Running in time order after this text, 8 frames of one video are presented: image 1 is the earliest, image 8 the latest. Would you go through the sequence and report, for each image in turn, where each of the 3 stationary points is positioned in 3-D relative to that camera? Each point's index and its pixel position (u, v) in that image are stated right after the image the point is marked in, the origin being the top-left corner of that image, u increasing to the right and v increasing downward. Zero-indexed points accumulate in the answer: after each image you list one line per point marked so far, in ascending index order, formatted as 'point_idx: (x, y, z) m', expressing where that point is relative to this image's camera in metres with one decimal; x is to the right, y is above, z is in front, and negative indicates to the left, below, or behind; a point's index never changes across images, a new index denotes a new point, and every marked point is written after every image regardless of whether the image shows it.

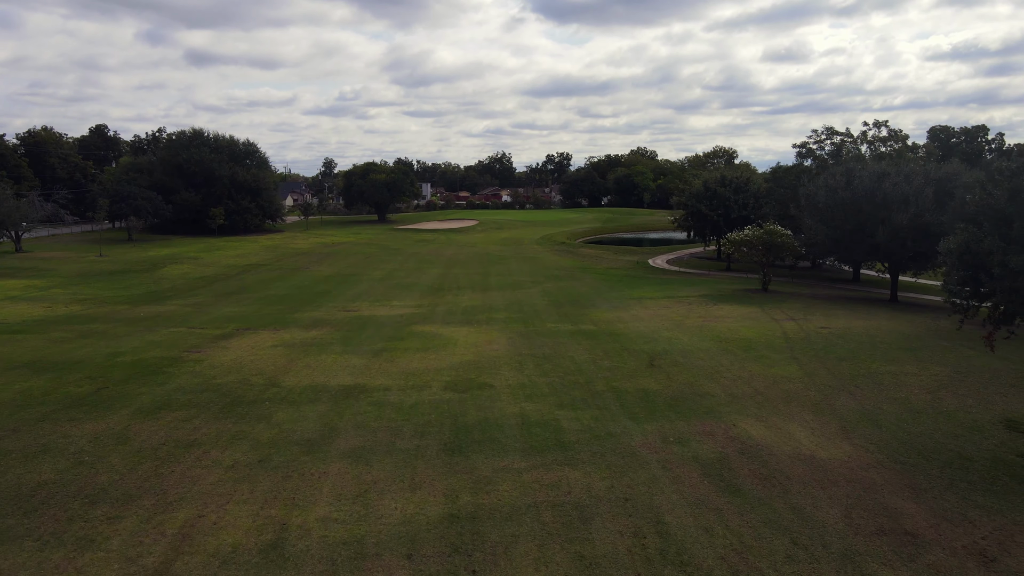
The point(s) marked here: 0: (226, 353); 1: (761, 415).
0: (-5.9, -1.4, +15.6) m
1: (+3.8, -1.9, +11.6) m
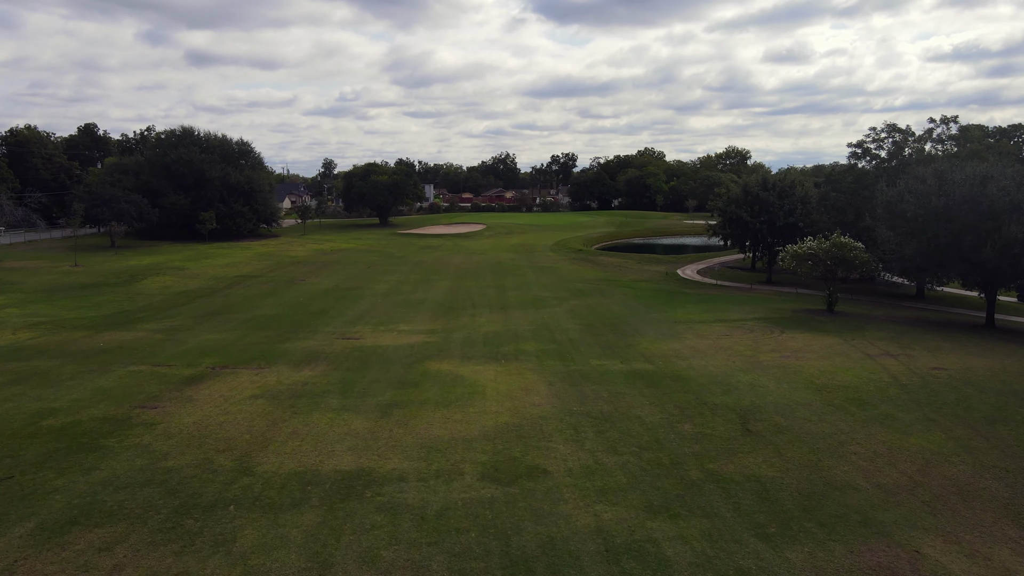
0: (-5.2, -2.0, +12.1) m
1: (+4.6, -2.5, +8.1) m
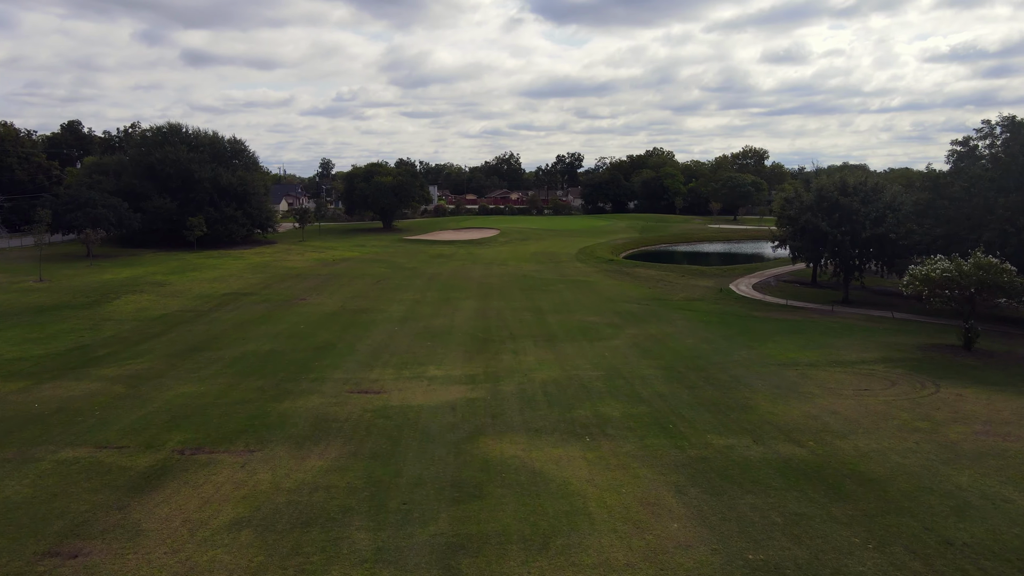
0: (-3.8, -2.7, +7.4) m
1: (+6.0, -3.3, +3.4) m
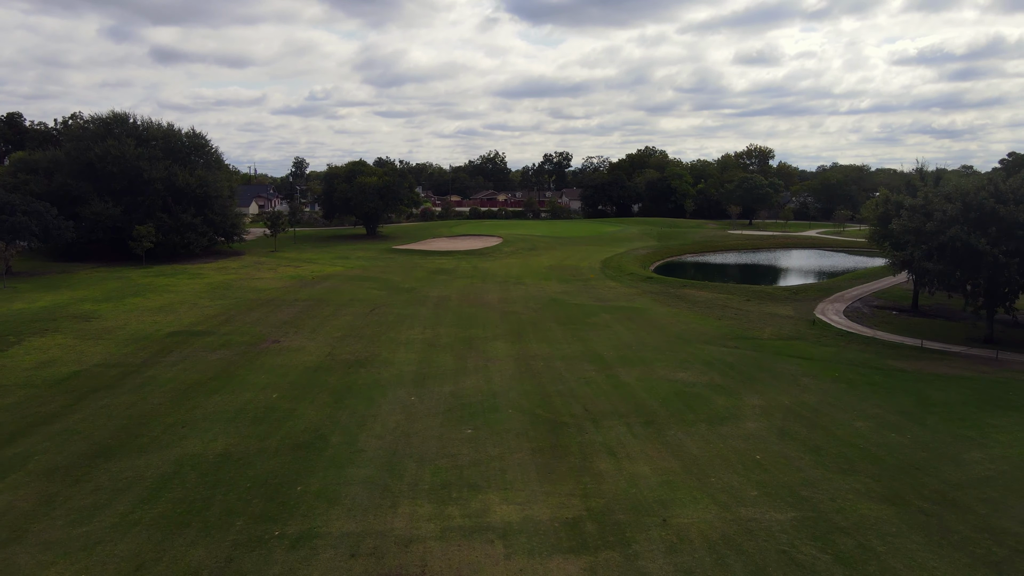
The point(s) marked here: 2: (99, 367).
0: (-1.8, -3.8, +0.3) m
1: (+8.0, -4.3, -3.4) m
2: (-9.7, -1.9, +17.8) m
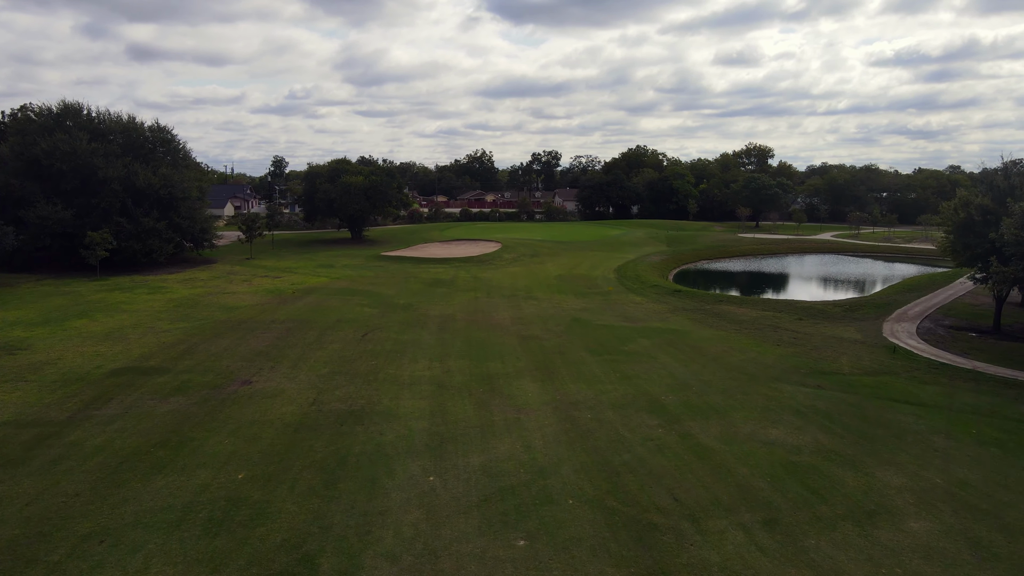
0: (-0.6, -4.4, -4.0) m
1: (+9.3, -4.9, -7.4) m
2: (-8.9, -2.5, +13.3) m
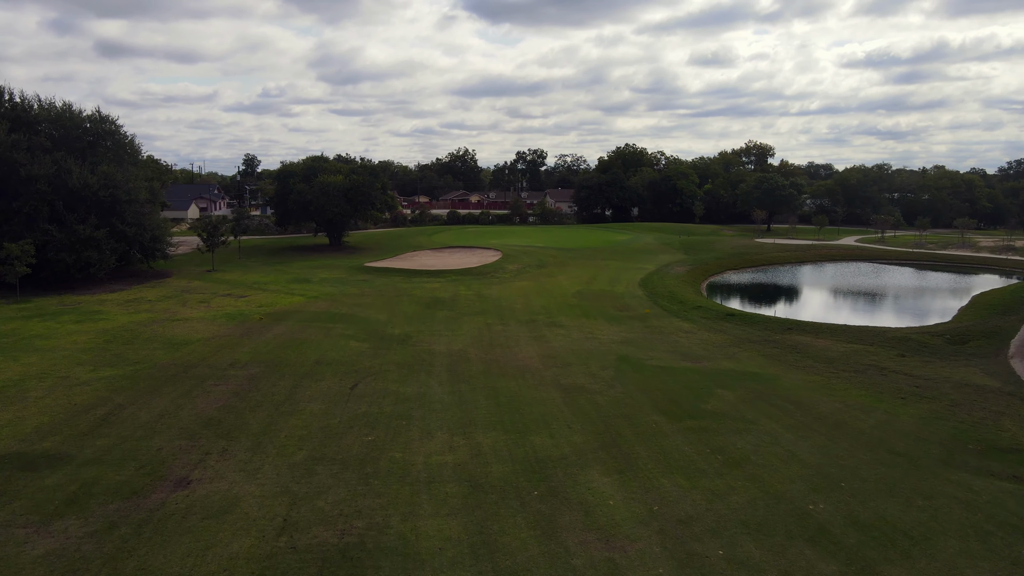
0: (+1.0, -5.1, -9.4) m
1: (+11.1, -5.6, -12.5) m
2: (-7.8, -3.3, +7.6) m
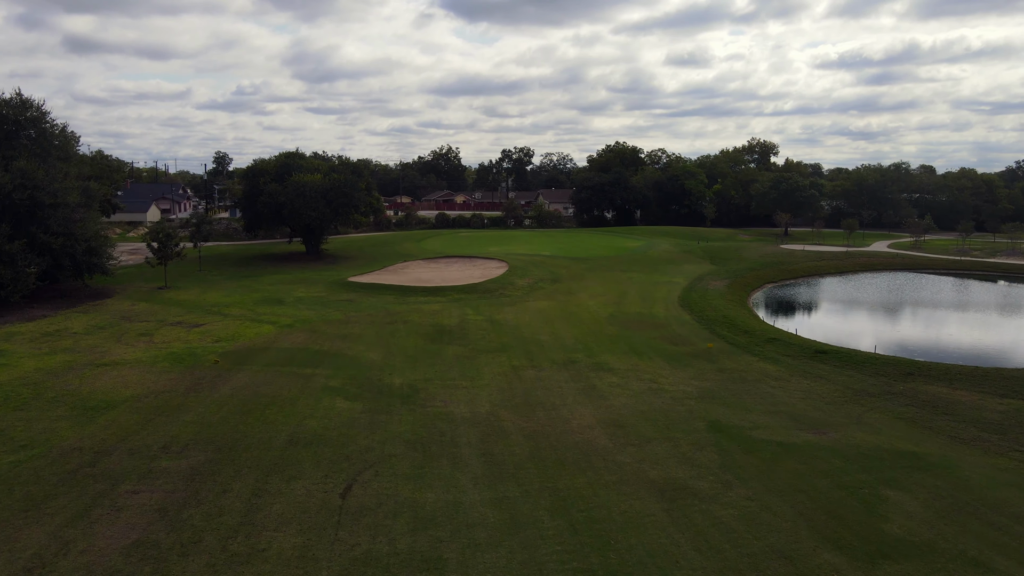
0: (+2.9, -6.0, -14.9) m
1: (+13.0, -6.4, -17.7) m
2: (-6.4, -4.1, +1.8) m
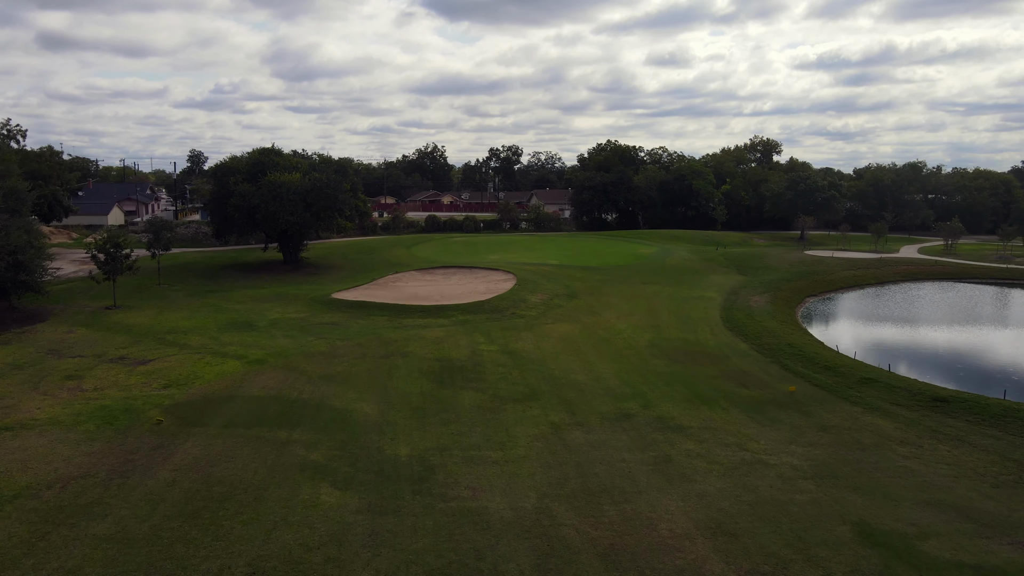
0: (+4.4, -6.6, -19.3) m
1: (+14.6, -7.1, -21.8) m
2: (-5.3, -4.8, -2.7) m
